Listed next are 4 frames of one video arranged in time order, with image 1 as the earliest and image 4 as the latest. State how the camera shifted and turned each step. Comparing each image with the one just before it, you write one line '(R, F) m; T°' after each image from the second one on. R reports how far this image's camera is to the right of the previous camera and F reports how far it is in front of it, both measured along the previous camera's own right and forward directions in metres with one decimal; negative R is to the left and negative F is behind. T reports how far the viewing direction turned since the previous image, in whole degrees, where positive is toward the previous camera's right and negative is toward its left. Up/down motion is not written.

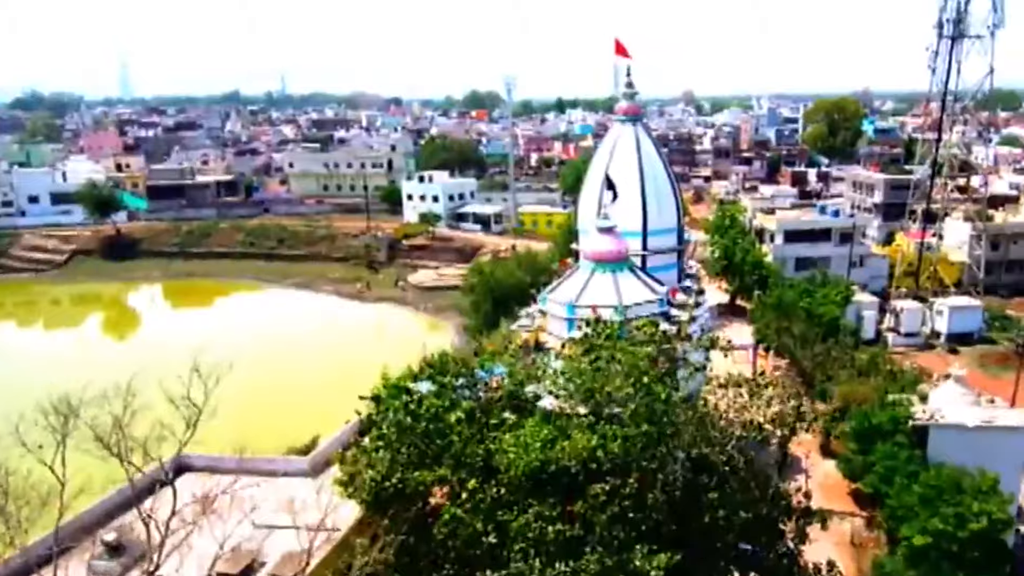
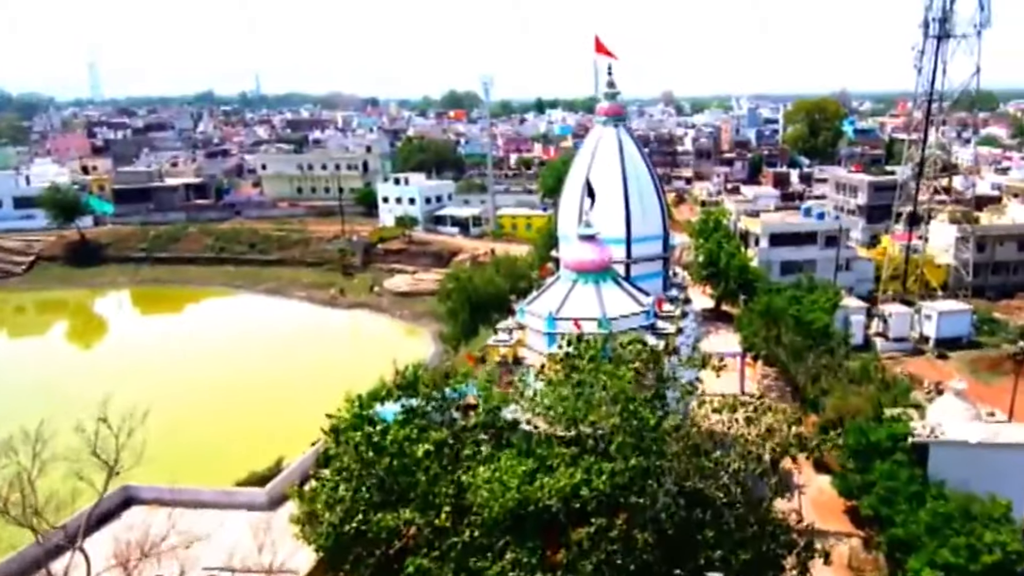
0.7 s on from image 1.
(+0.1, +1.3) m; +1°
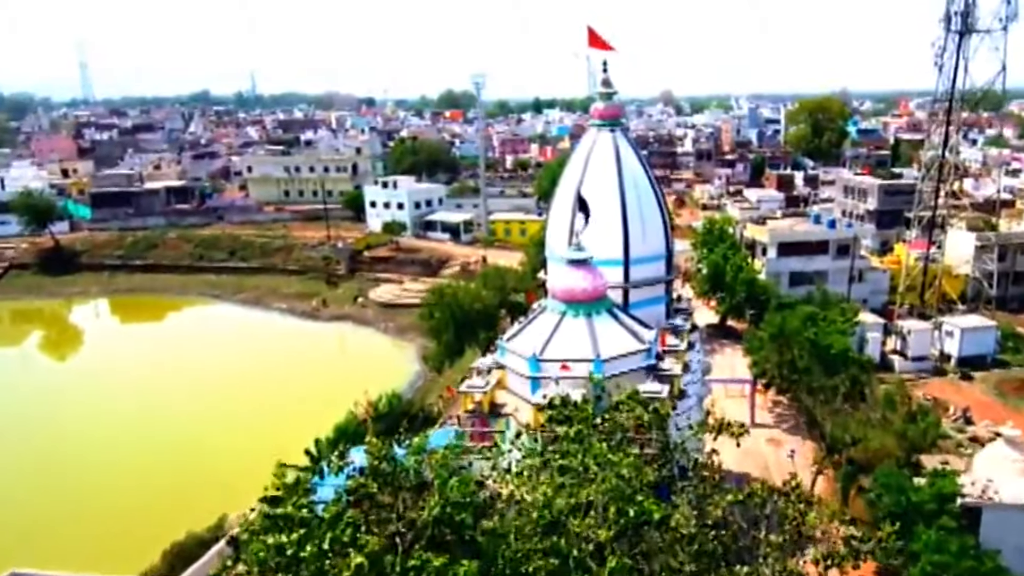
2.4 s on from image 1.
(+0.4, +3.0) m; 0°
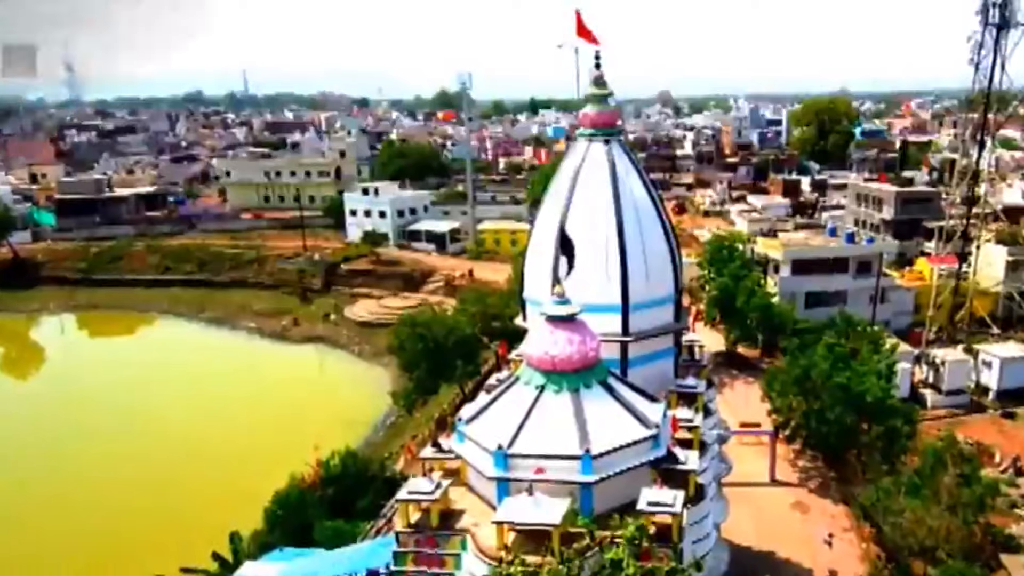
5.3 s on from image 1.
(+0.5, +4.2) m; 0°
